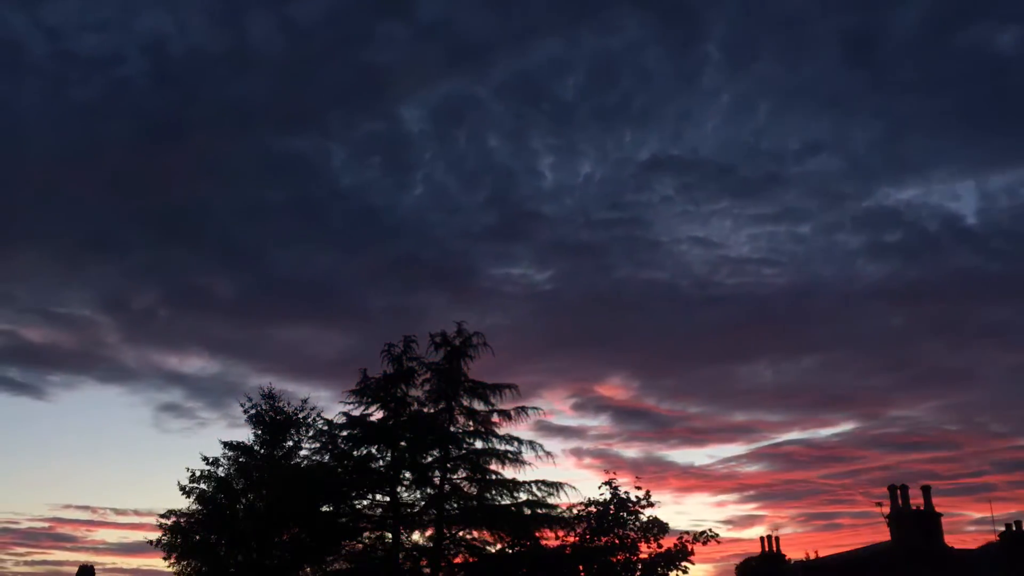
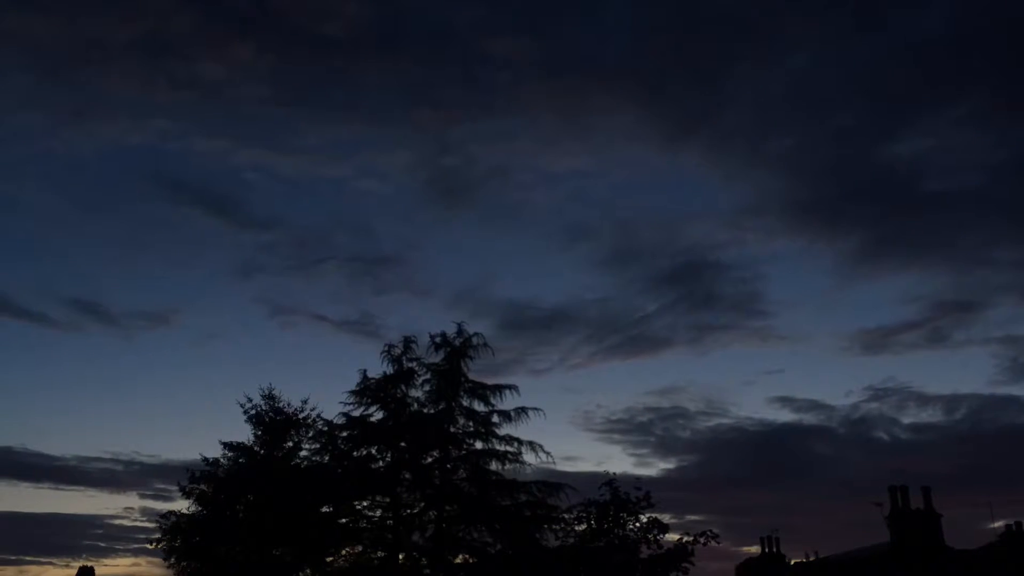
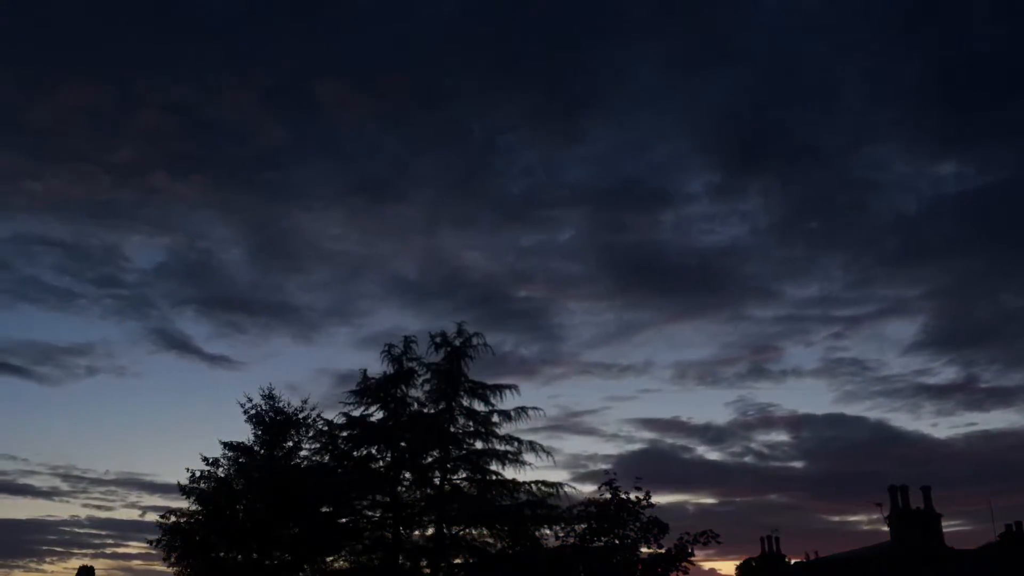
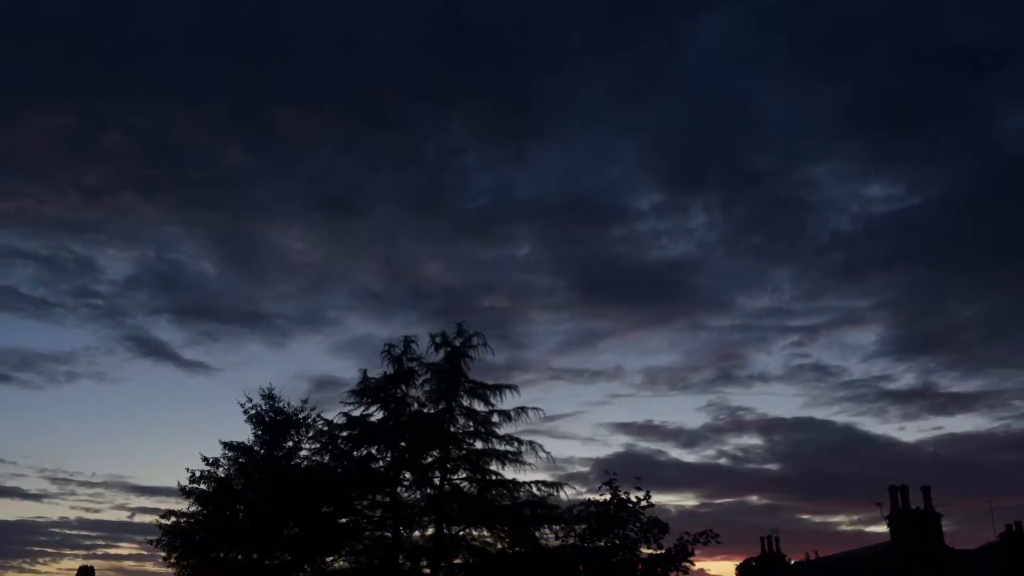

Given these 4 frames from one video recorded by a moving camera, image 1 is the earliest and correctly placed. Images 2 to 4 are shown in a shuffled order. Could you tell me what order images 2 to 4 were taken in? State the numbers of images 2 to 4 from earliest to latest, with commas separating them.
4, 3, 2
